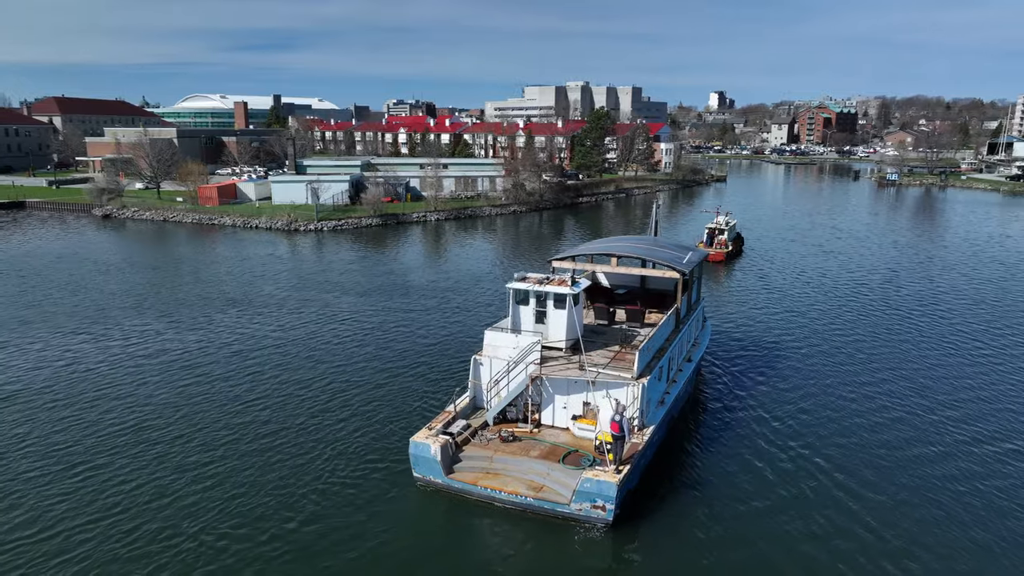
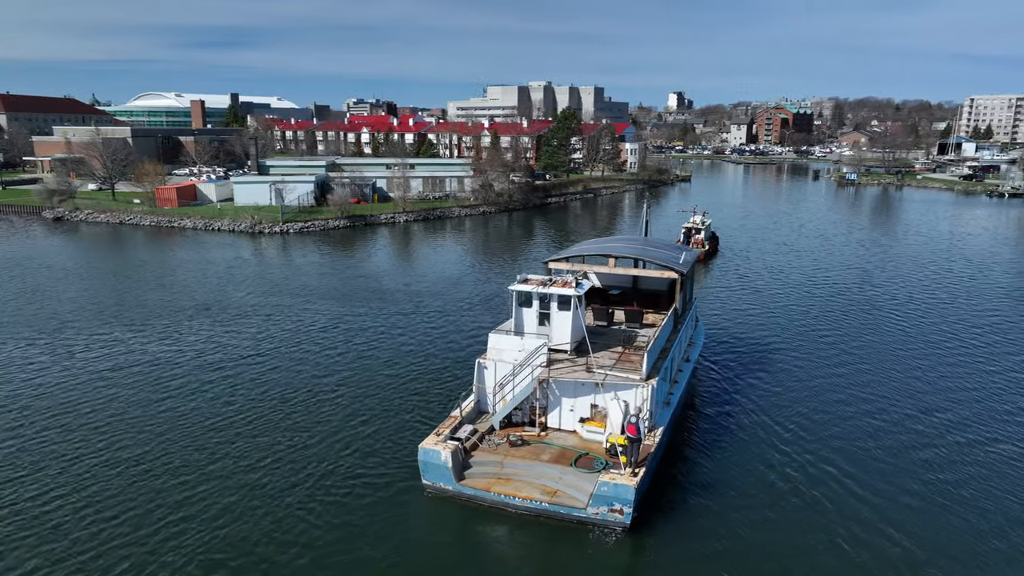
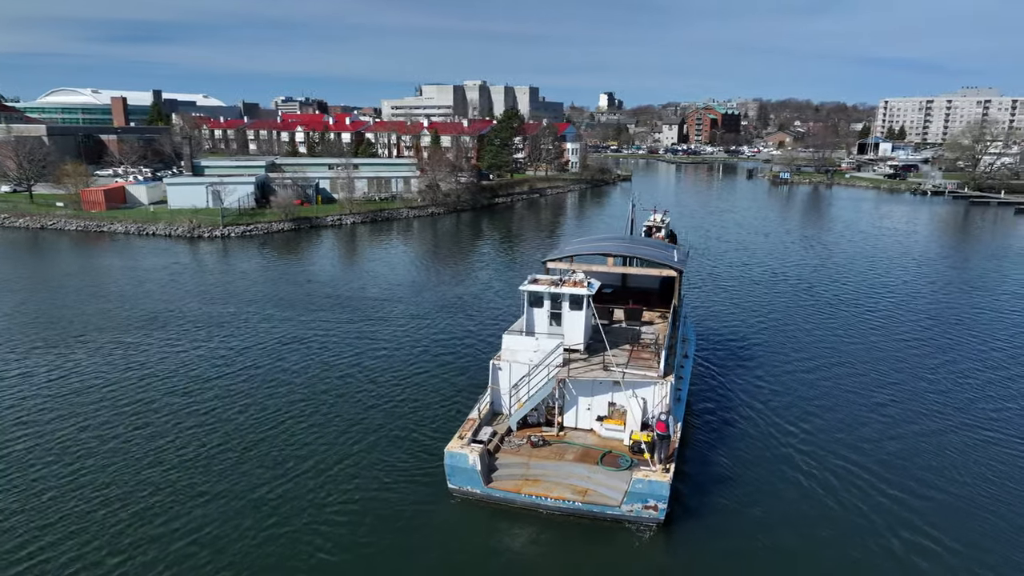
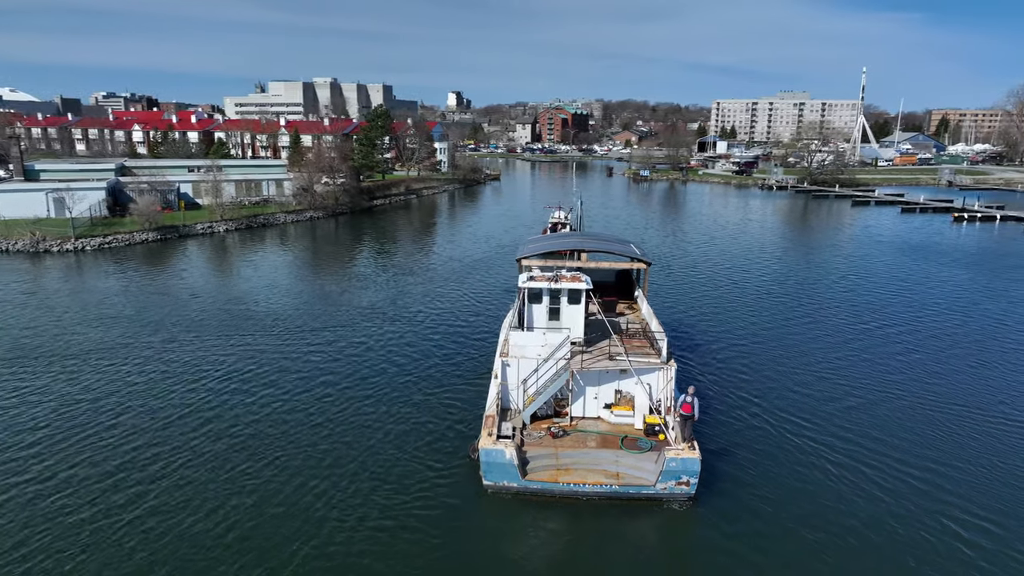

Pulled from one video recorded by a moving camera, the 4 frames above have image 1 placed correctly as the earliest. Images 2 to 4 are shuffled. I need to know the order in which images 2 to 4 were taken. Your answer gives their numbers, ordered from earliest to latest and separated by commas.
2, 3, 4
